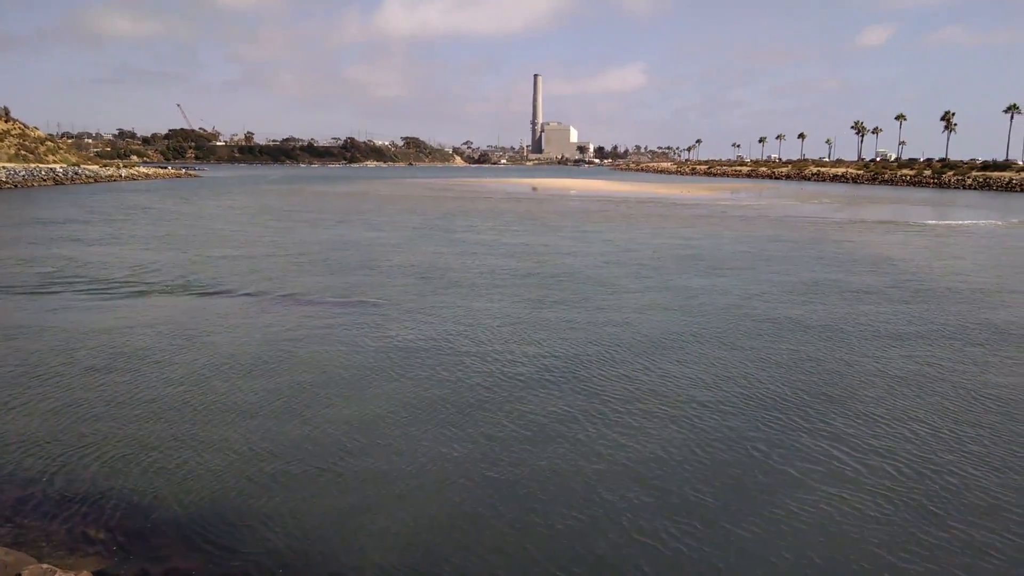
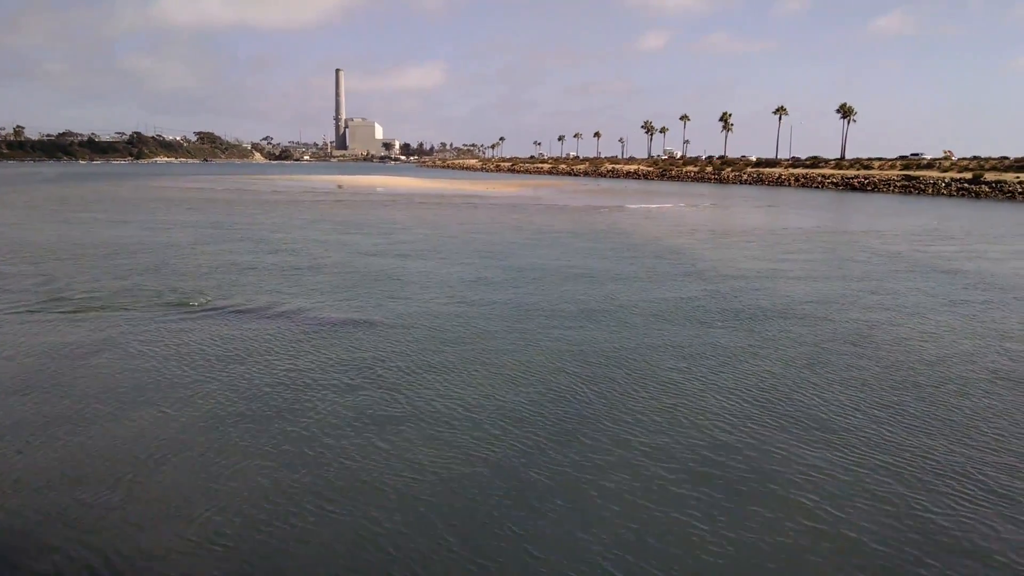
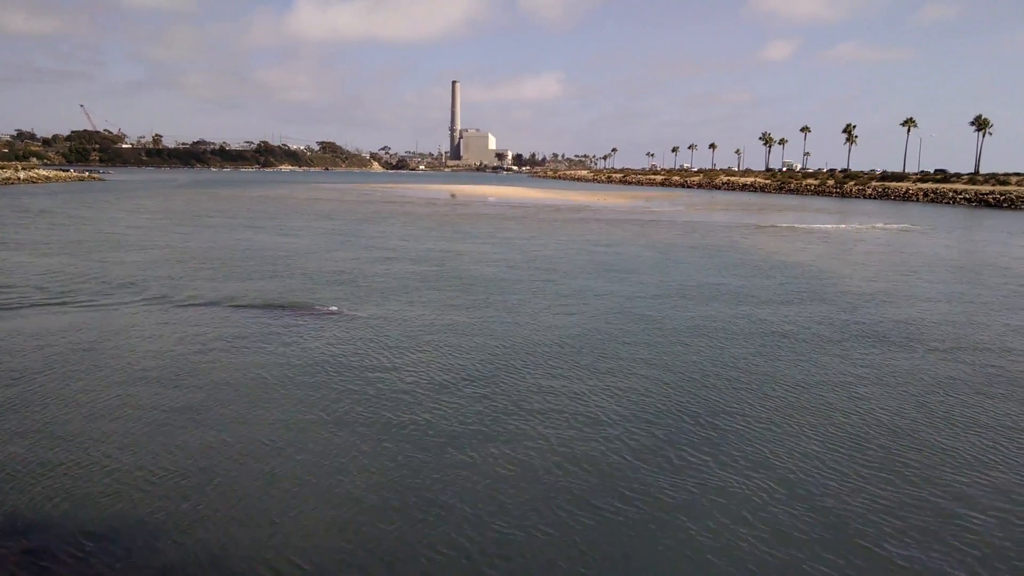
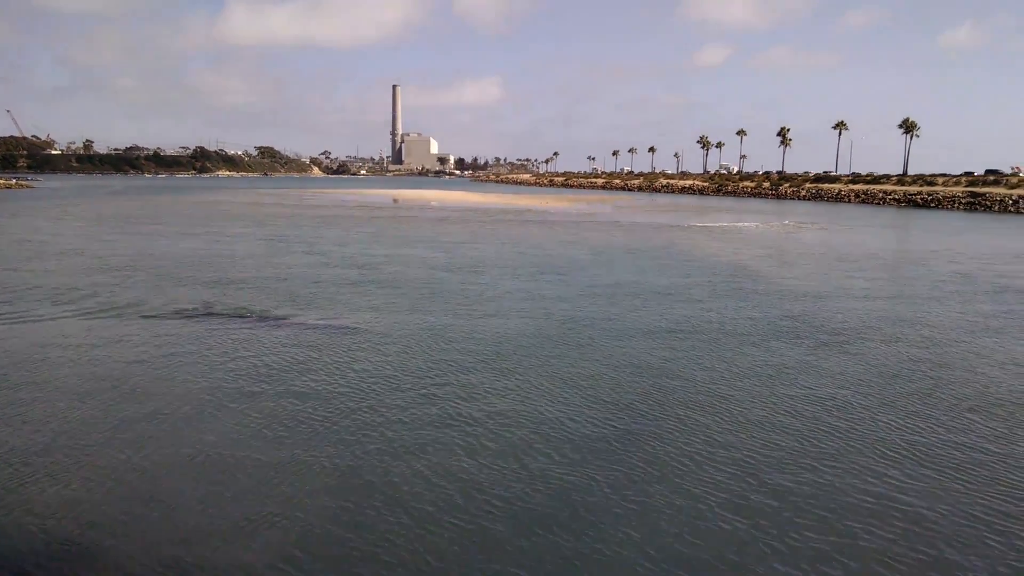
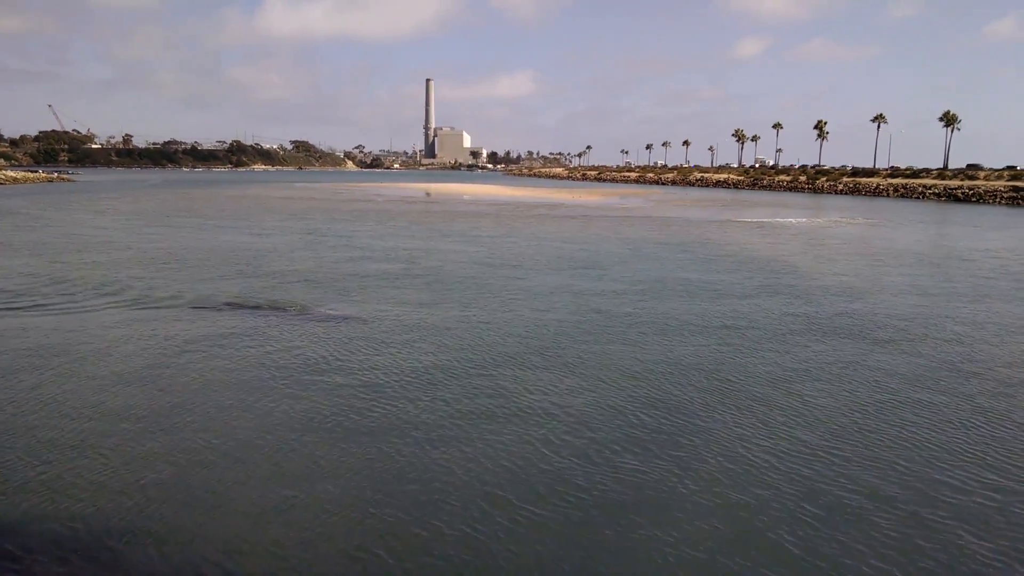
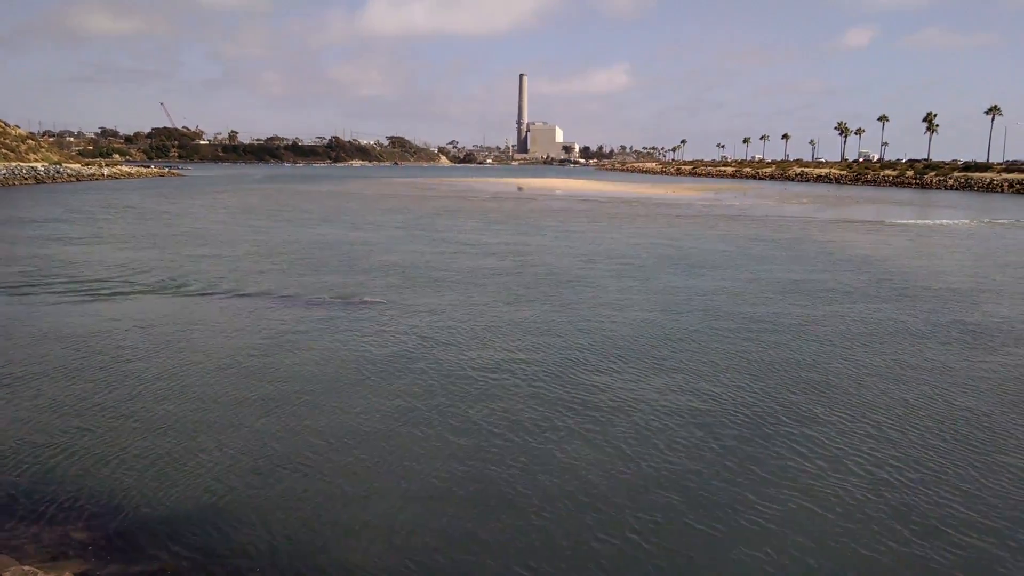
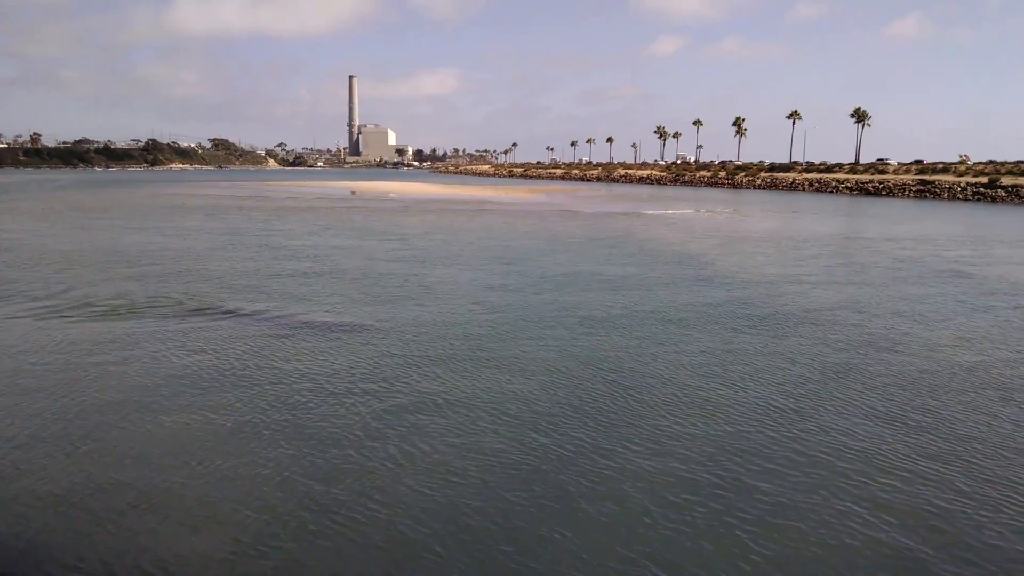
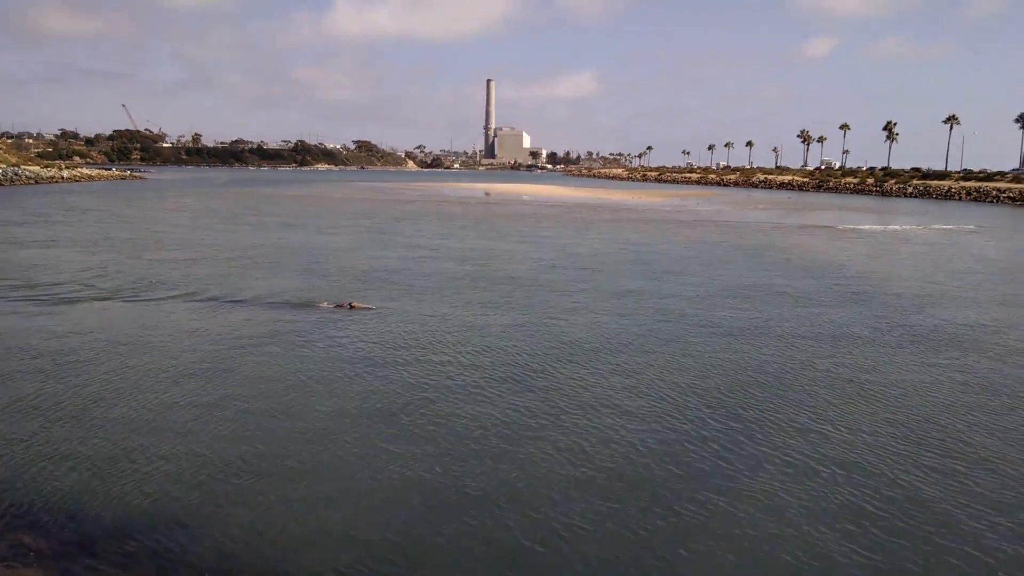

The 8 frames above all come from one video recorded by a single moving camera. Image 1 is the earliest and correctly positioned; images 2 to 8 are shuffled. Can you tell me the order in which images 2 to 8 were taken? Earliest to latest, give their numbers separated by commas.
6, 8, 3, 5, 4, 7, 2
